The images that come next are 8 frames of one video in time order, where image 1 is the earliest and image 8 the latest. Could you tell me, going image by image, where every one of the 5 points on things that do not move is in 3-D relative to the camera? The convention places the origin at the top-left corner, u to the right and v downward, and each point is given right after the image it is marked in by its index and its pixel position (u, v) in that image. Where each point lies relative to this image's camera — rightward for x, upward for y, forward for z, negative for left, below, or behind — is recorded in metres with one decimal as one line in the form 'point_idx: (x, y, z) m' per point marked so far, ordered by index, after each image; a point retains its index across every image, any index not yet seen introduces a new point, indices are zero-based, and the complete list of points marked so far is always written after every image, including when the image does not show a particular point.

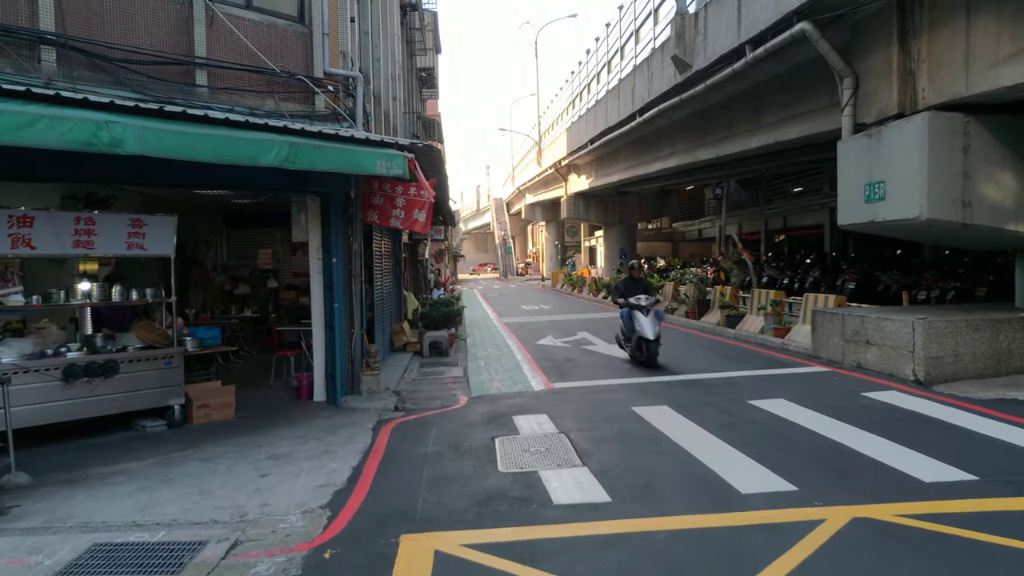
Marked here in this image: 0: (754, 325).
0: (+4.0, -0.6, +13.0) m
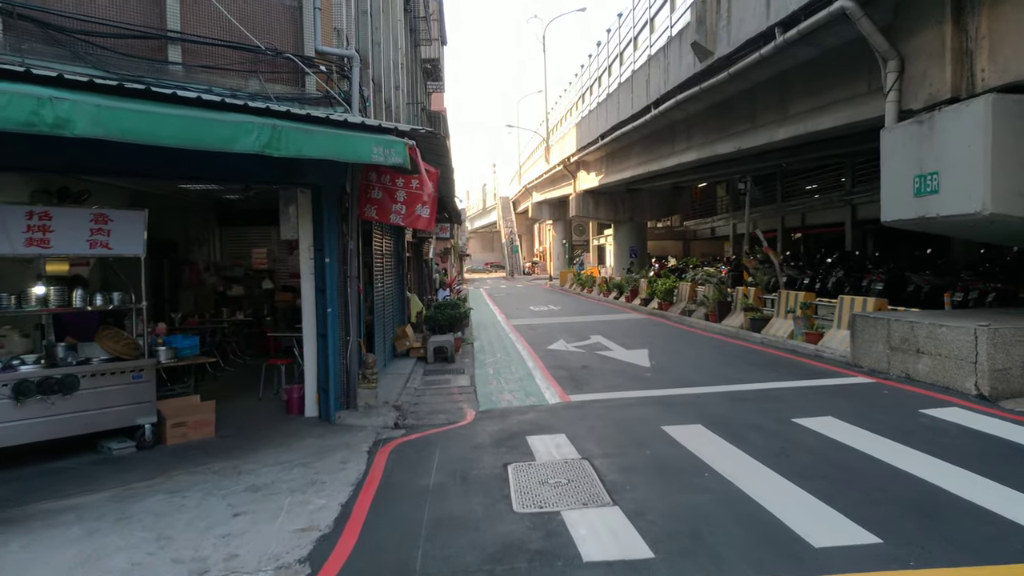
0: (+4.2, -0.7, +12.1) m
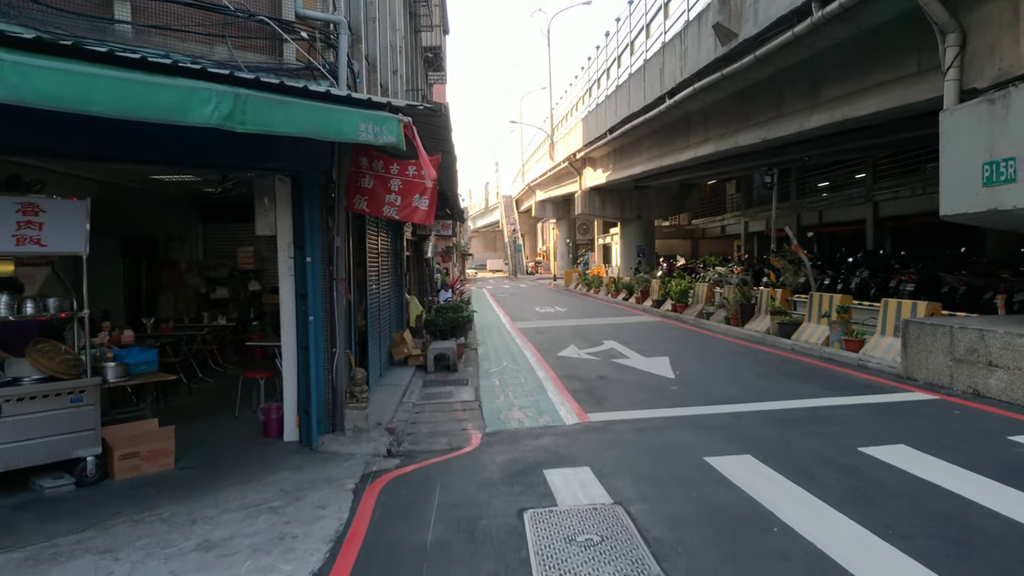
0: (+4.3, -0.7, +11.1) m
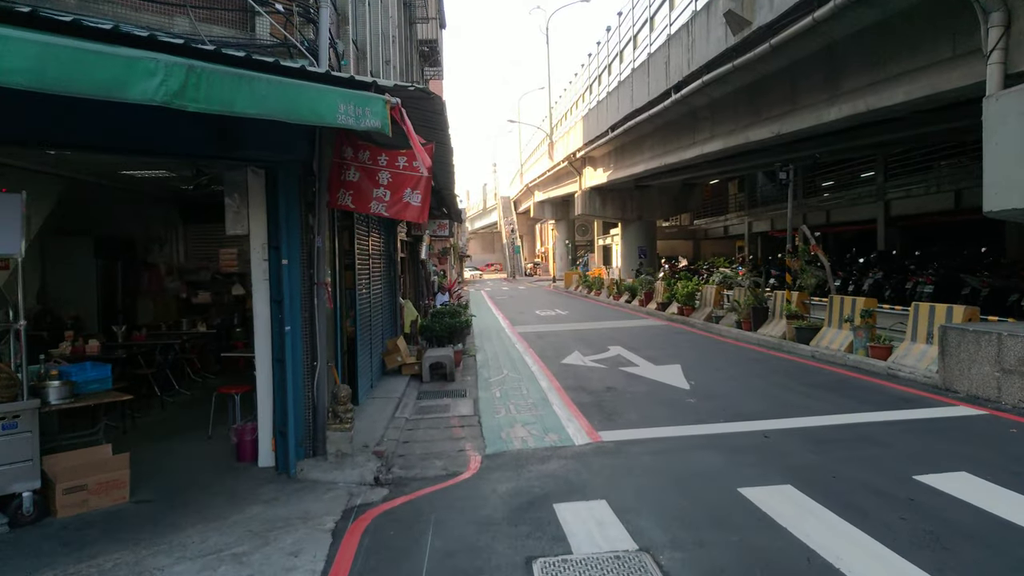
0: (+4.3, -0.7, +10.4) m
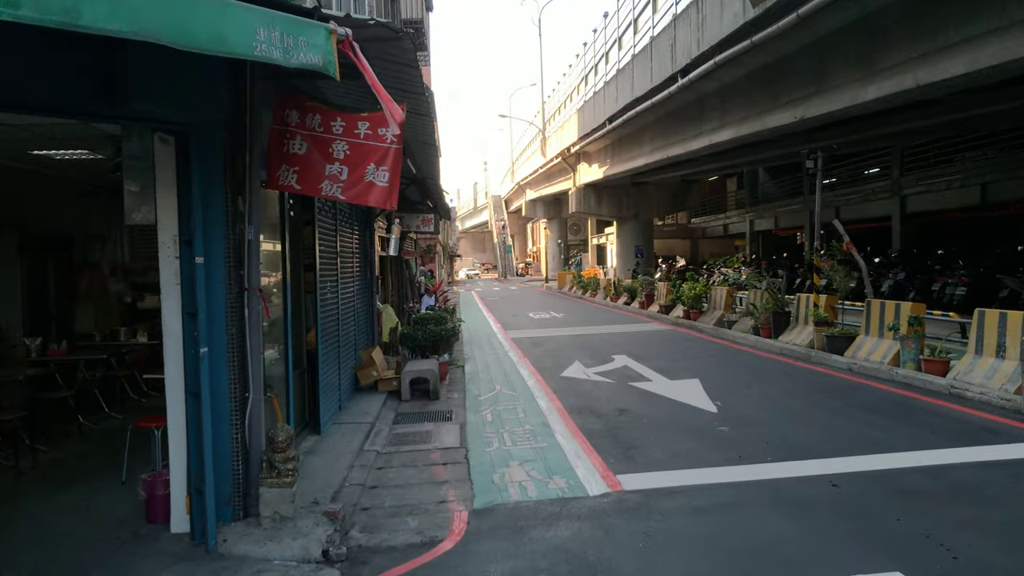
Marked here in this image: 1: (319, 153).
0: (+4.2, -0.8, +9.0) m
1: (-1.1, +0.8, +4.6) m
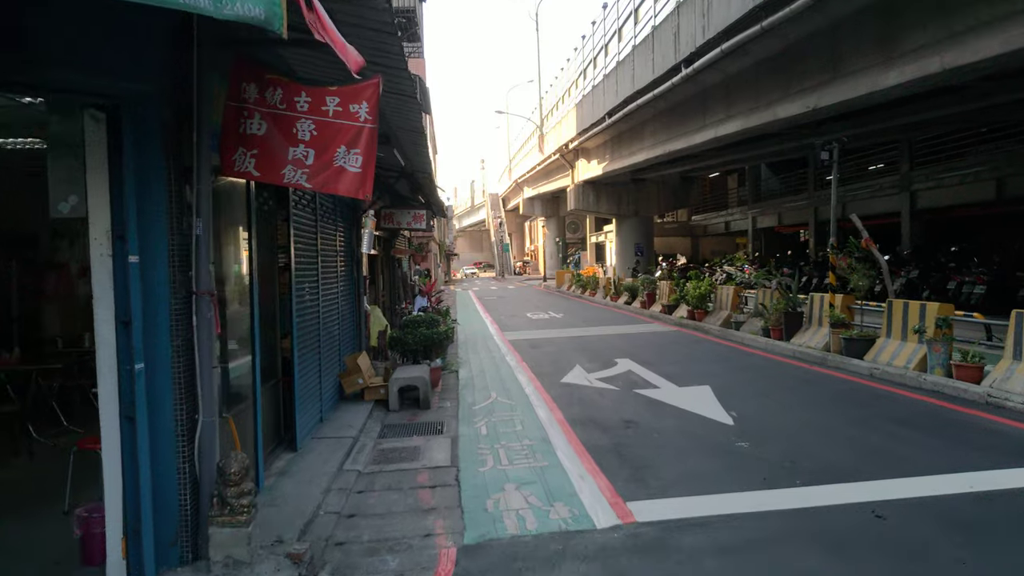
0: (+4.2, -0.8, +8.4) m
1: (-1.2, +0.8, +4.0) m
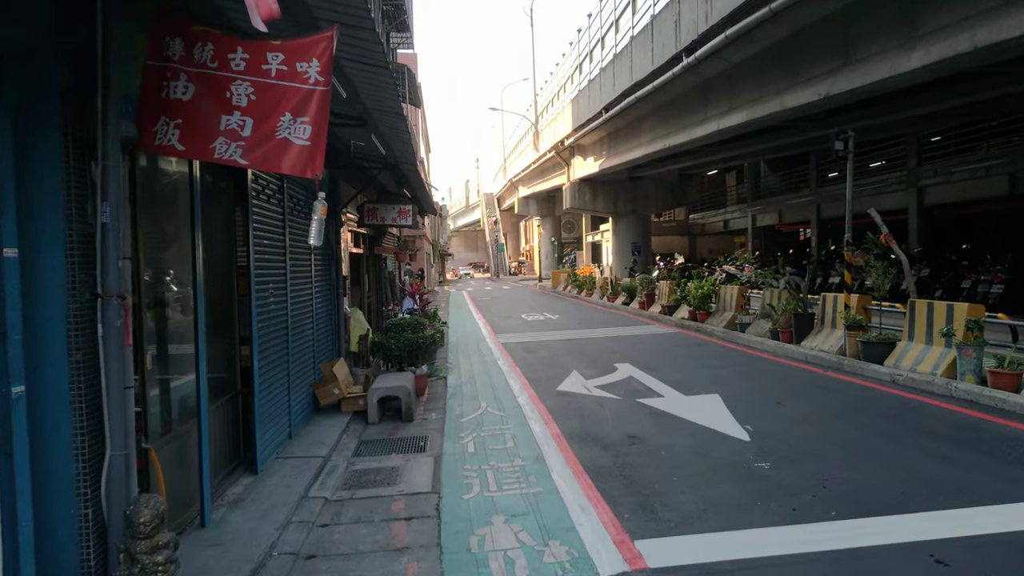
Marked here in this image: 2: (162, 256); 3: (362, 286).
0: (+4.1, -0.7, +7.7) m
1: (-1.2, +0.8, +3.2) m
2: (-1.8, +0.2, +4.1) m
3: (-2.2, 0.0, +11.3) m
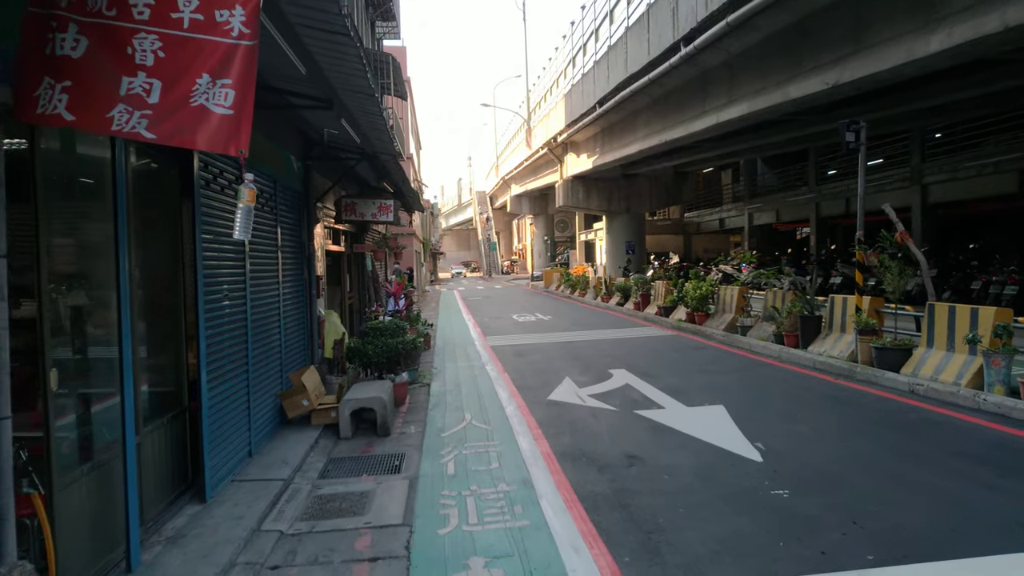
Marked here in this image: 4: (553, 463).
0: (+4.0, -0.8, +7.1) m
1: (-1.3, +0.8, +2.6) m
2: (-1.9, +0.2, +3.5) m
3: (-2.3, 0.0, +10.7) m
4: (+0.3, -1.2, +5.4) m
